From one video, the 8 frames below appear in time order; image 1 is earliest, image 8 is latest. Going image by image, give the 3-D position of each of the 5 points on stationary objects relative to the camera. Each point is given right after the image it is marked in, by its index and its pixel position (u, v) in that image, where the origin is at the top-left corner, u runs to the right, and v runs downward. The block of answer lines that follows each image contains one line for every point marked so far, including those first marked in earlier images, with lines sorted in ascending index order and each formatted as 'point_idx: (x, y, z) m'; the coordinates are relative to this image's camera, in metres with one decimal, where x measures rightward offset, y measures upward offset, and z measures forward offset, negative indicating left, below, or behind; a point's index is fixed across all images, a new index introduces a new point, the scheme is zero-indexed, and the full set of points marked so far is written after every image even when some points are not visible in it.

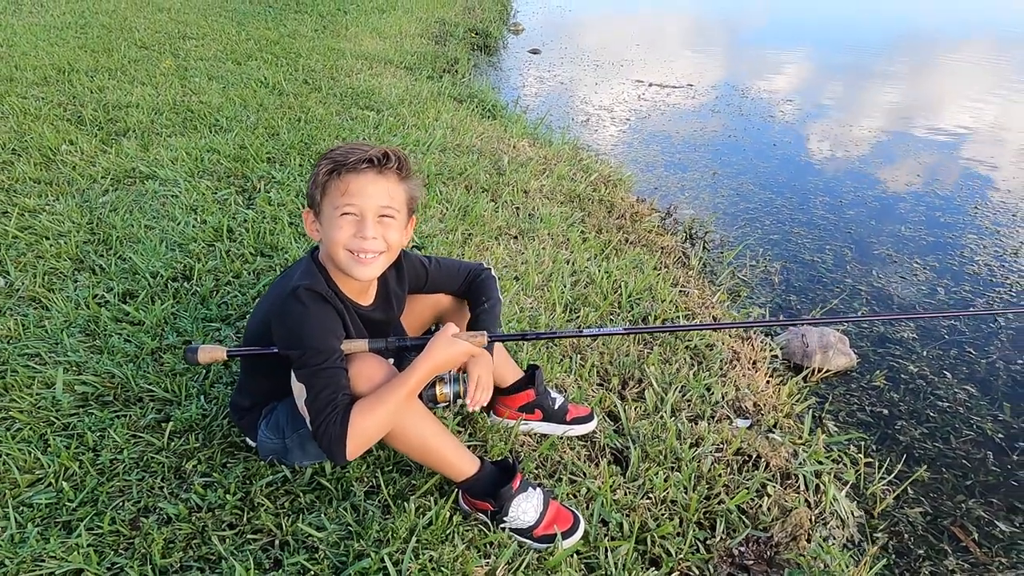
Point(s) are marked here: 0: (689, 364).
0: (+0.6, -0.3, +2.6) m
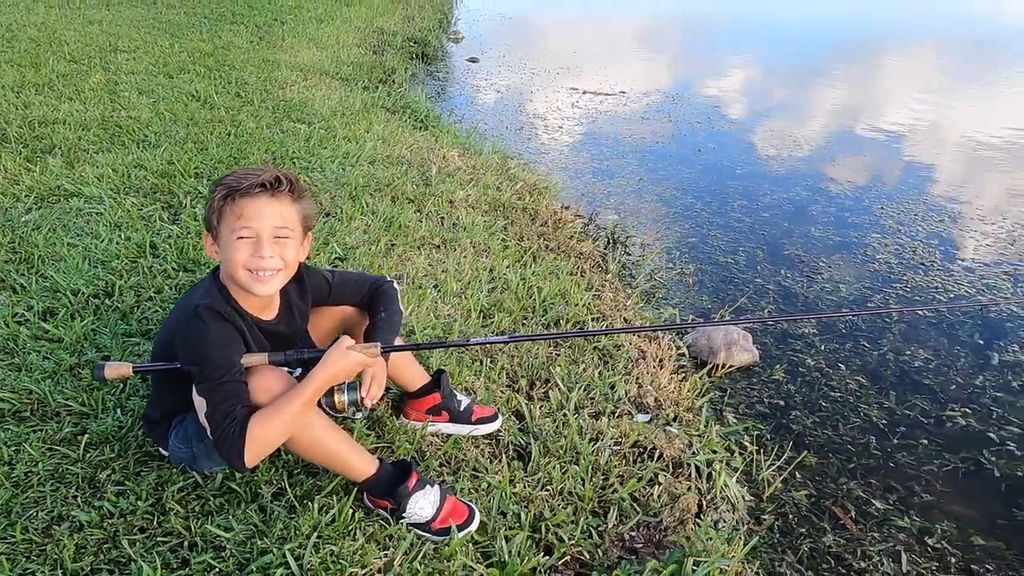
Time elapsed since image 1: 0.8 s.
0: (+0.3, -0.3, +2.8) m
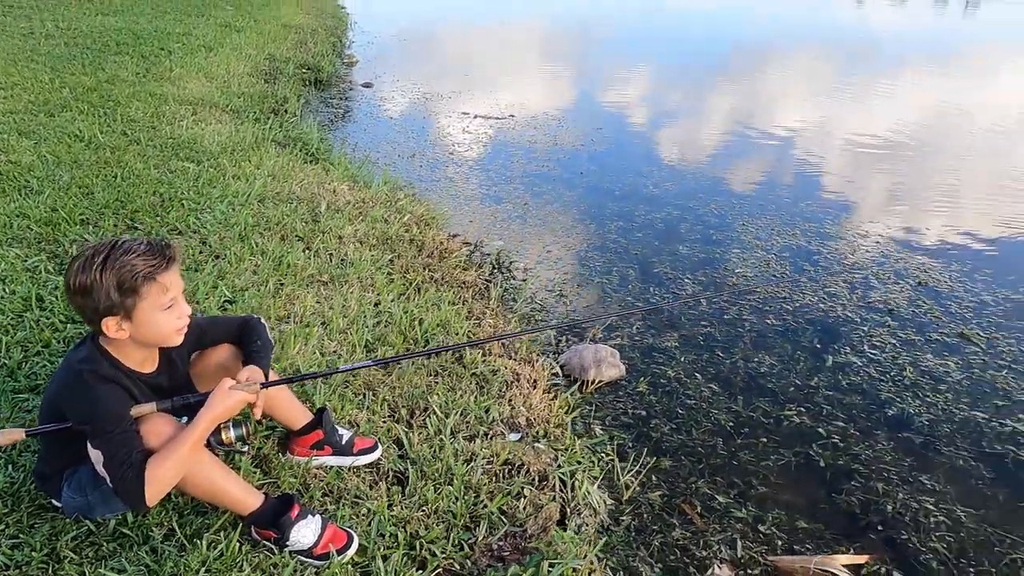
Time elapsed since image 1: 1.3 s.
0: (-0.2, -0.4, +3.1) m
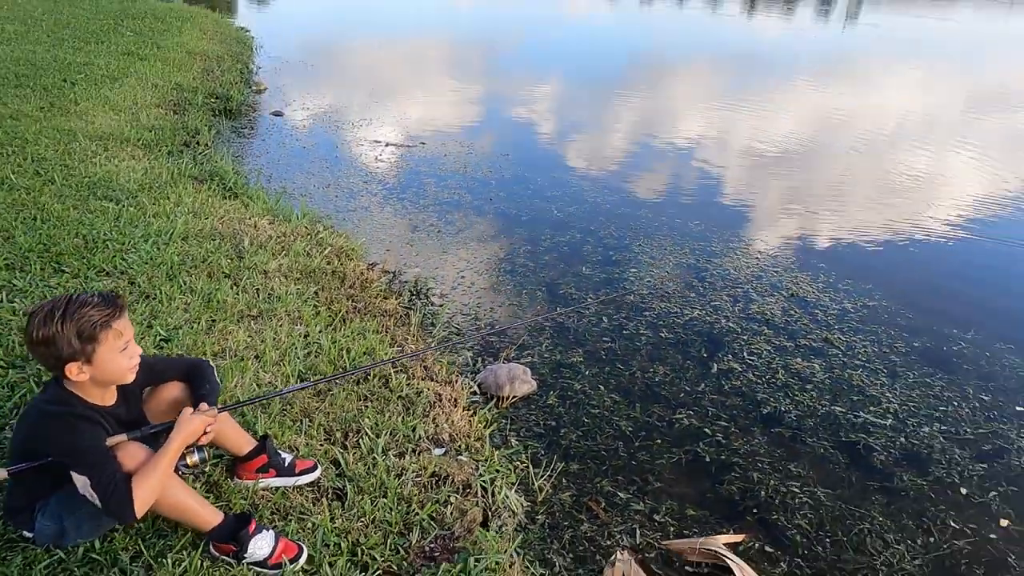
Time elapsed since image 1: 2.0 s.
0: (-0.5, -0.5, +3.4) m
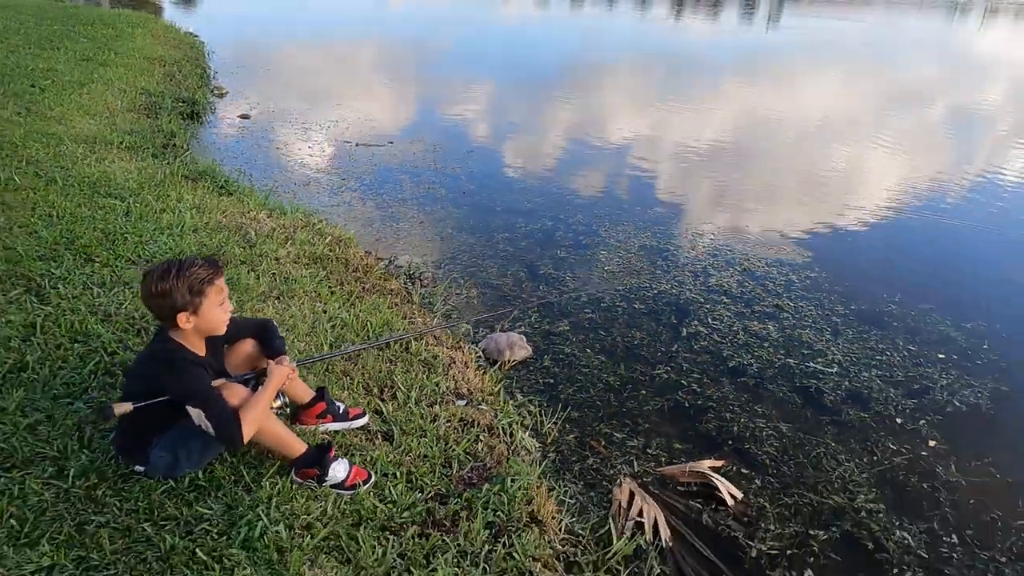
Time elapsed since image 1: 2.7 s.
0: (-0.5, -0.4, +3.8) m
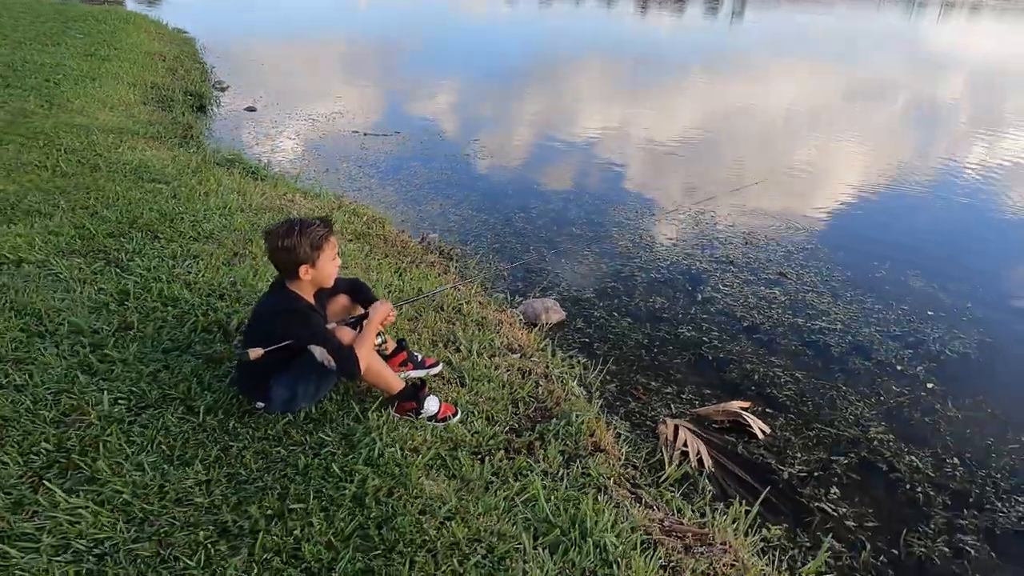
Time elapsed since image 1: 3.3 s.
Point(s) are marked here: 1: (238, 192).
0: (-0.2, -0.2, +4.2) m
1: (-2.1, +0.7, +5.8) m
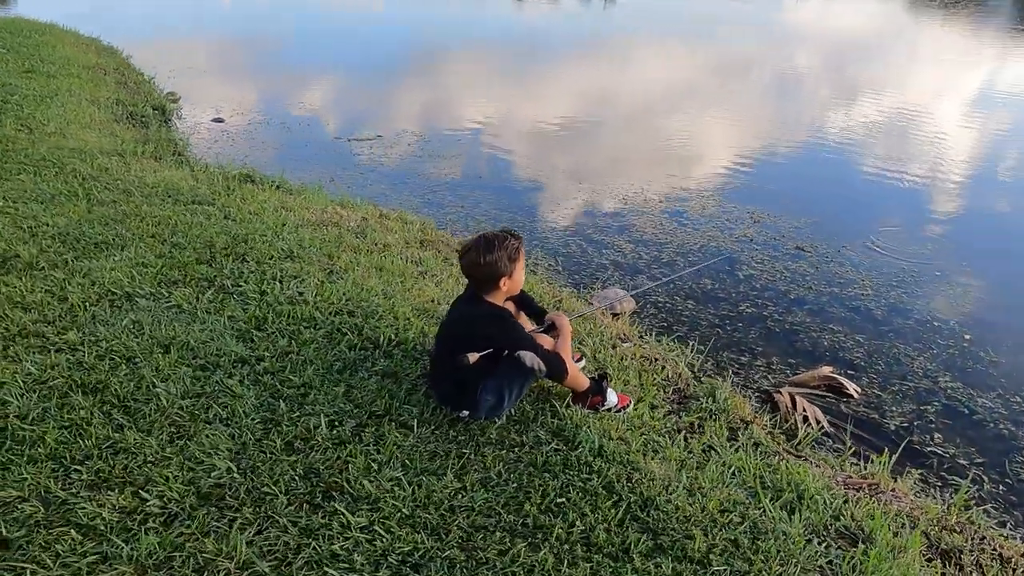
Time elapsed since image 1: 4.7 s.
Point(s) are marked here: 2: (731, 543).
0: (+0.4, -0.2, +4.5) m
1: (-1.7, +0.6, +5.7) m
2: (+0.8, -0.9, +2.6) m
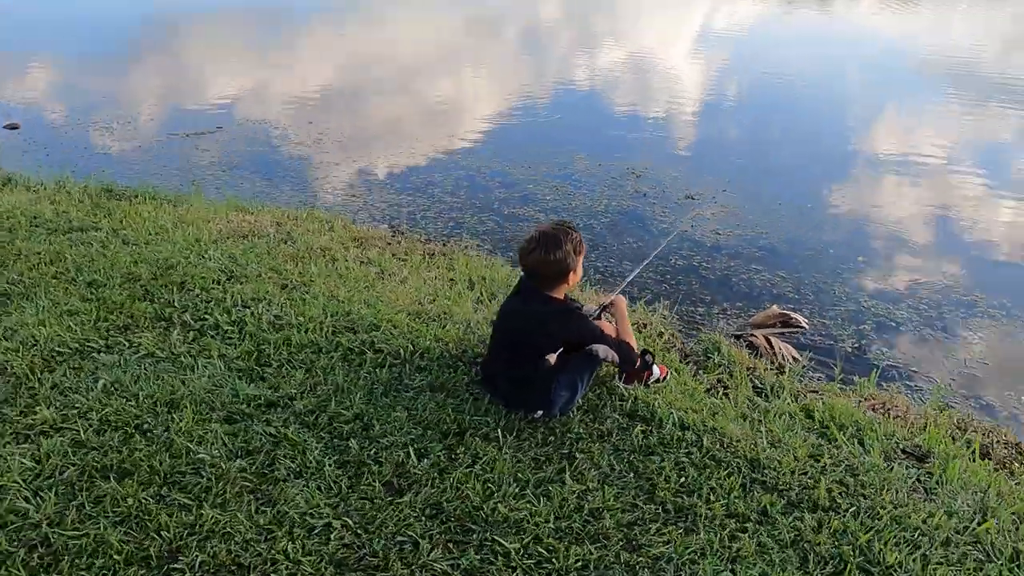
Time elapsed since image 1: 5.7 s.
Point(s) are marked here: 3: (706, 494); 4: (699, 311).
0: (+0.3, -0.1, +4.5) m
1: (-2.2, +0.4, +5.1) m
2: (+1.2, -0.7, +2.8) m
3: (+0.7, -0.7, +2.7) m
4: (+1.2, -0.2, +4.9) m
